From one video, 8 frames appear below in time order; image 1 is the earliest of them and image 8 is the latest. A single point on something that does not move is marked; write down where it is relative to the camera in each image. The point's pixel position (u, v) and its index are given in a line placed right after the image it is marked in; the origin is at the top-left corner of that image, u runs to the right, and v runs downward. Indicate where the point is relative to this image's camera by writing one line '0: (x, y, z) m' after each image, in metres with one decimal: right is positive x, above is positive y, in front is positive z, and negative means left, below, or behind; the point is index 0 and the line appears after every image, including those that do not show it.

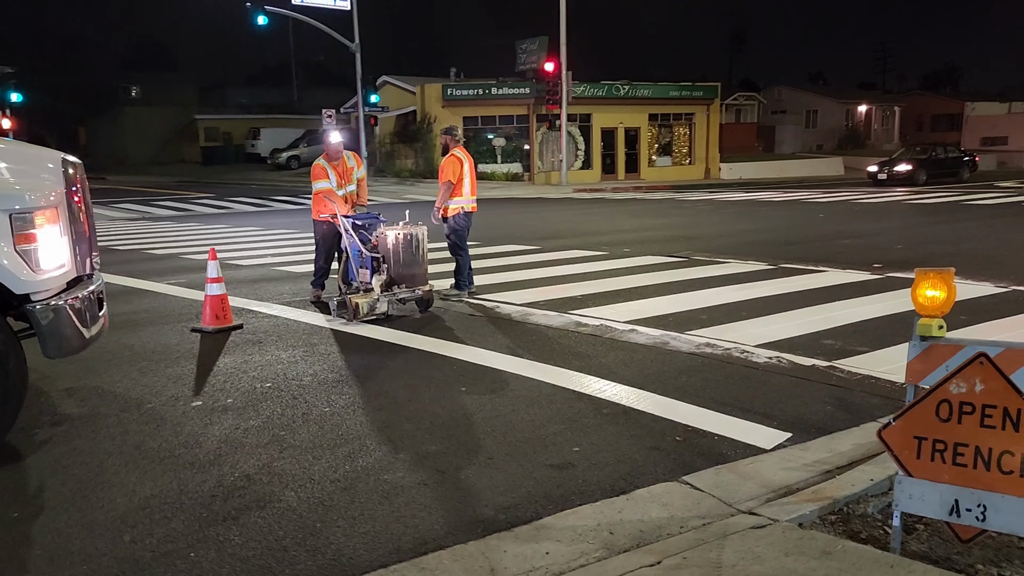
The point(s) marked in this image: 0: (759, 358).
0: (+2.2, -0.6, +7.2) m
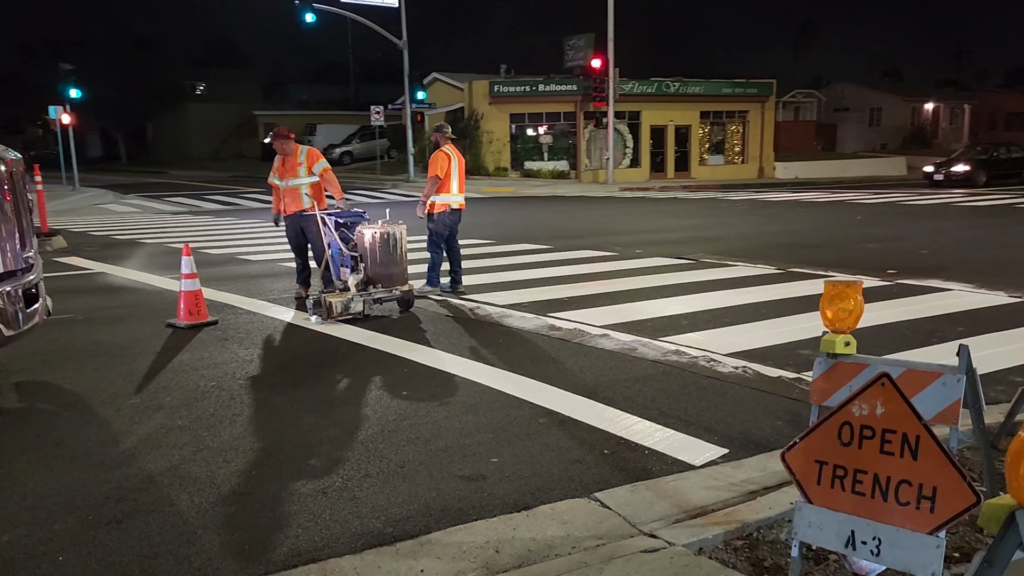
0: (+1.8, -0.7, +6.9) m
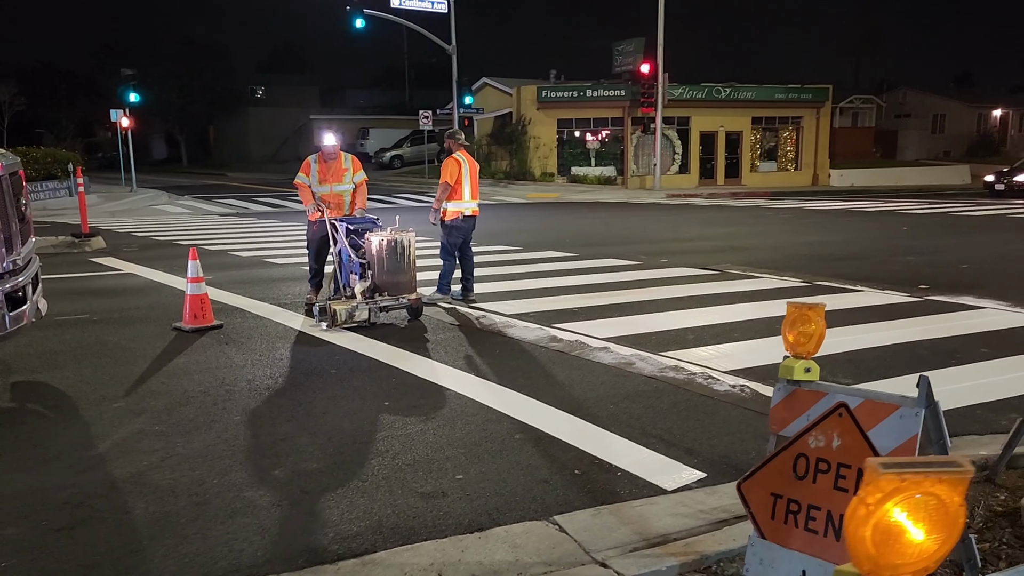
0: (+1.7, -0.8, +6.6) m
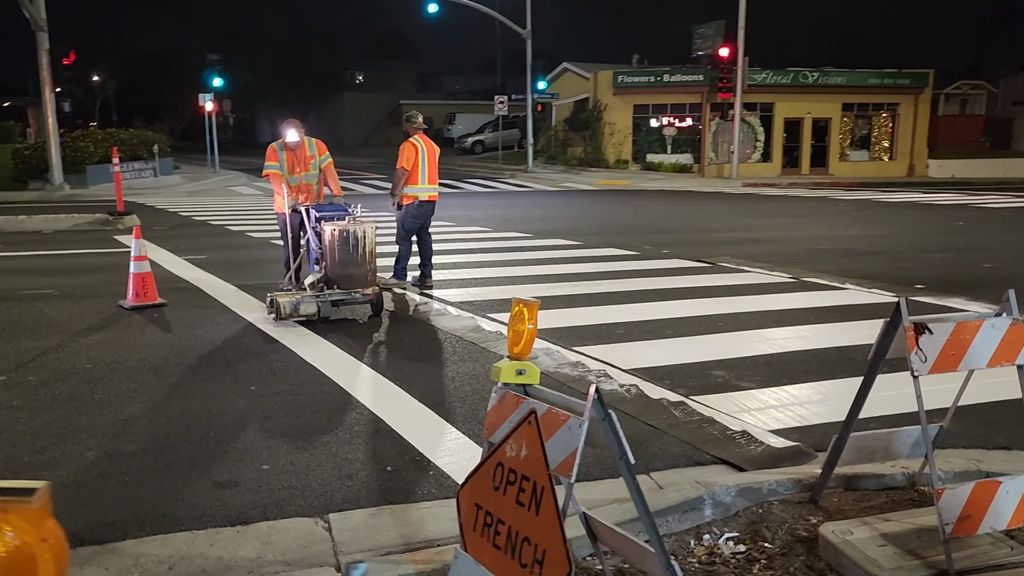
0: (+0.7, -0.7, +6.3) m
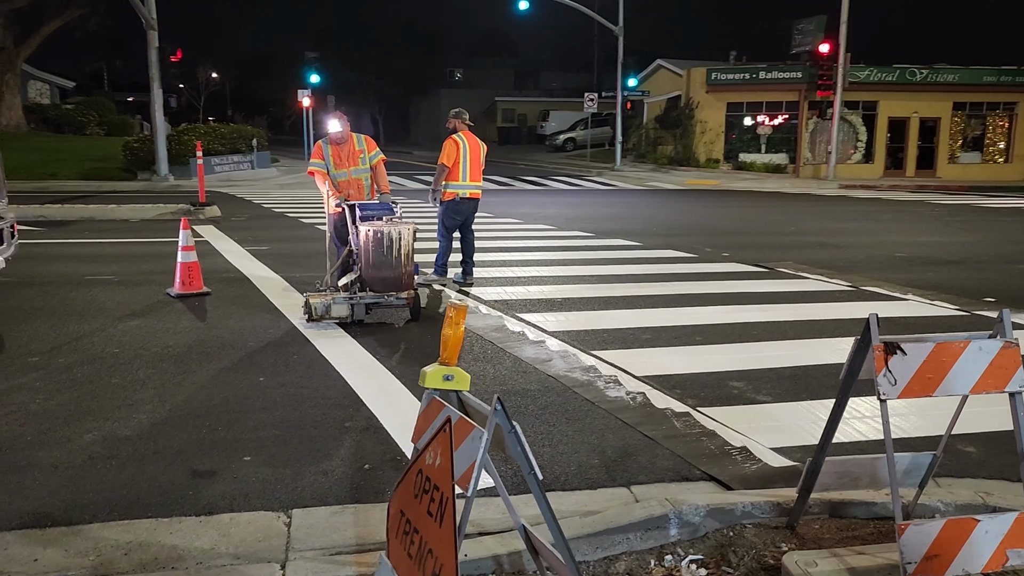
0: (+0.8, -0.8, +6.1) m
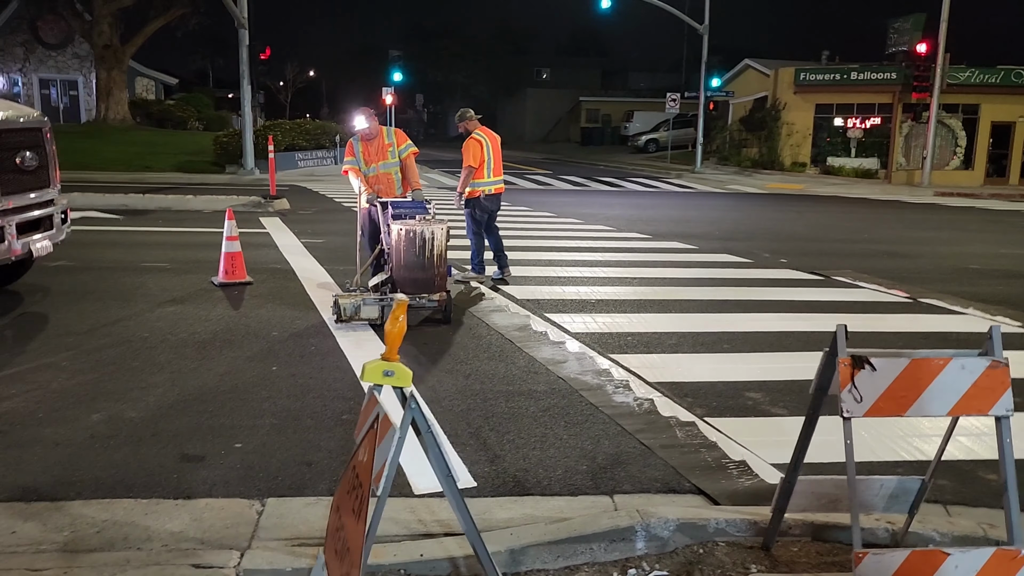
0: (+0.8, -0.8, +5.9) m
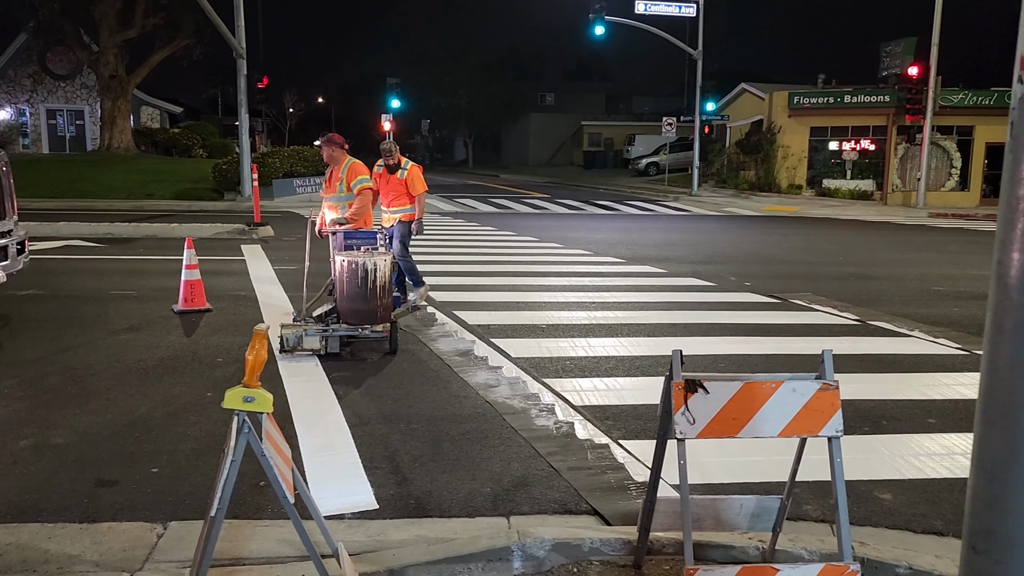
0: (+0.3, -1.0, +6.0) m
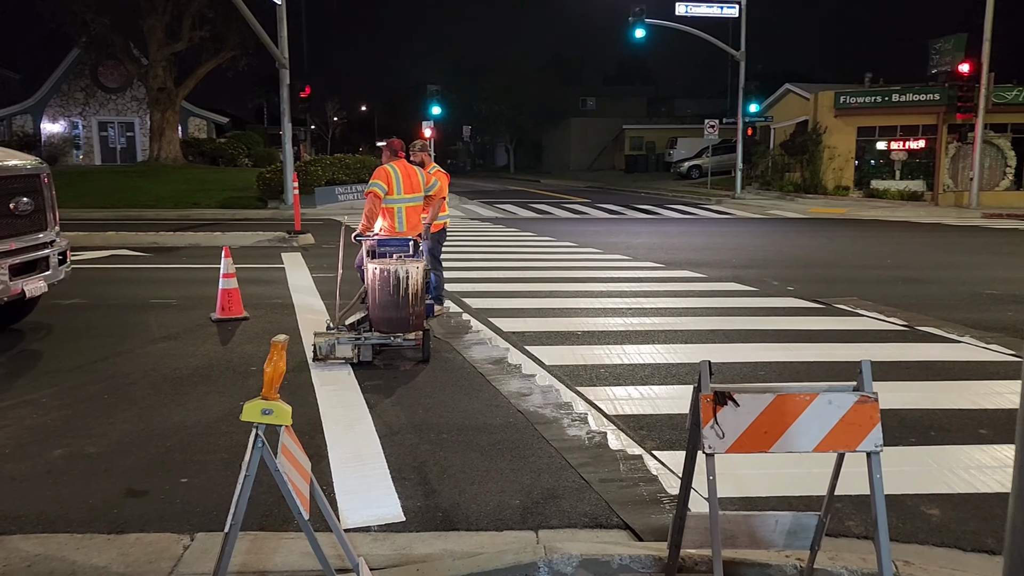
0: (+0.5, -1.0, +5.9) m
